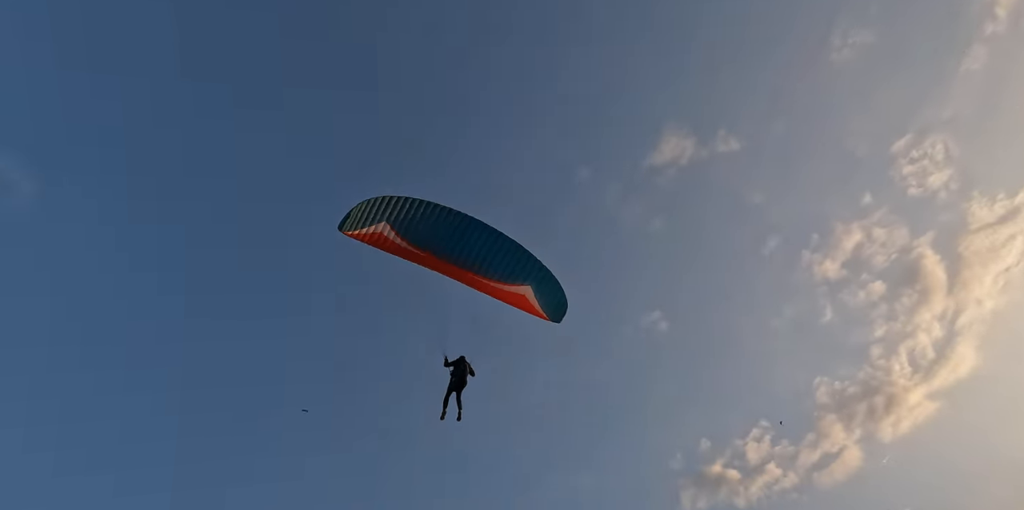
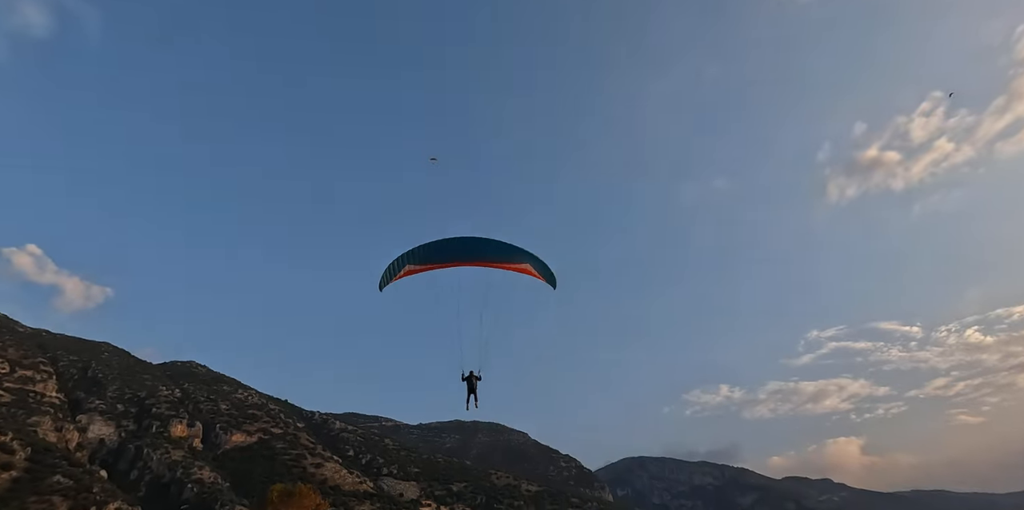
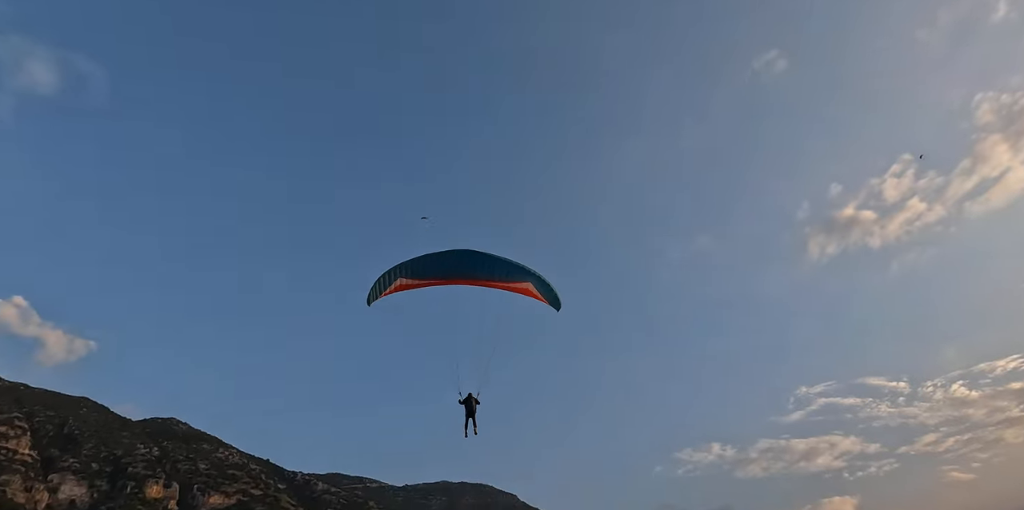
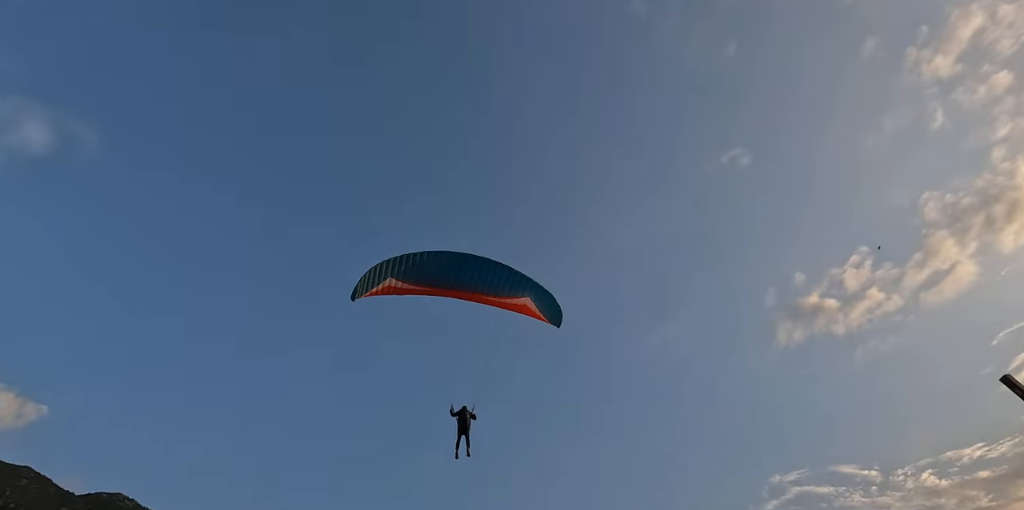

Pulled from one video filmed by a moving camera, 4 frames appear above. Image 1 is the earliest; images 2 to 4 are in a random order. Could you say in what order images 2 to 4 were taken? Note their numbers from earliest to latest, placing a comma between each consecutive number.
4, 3, 2
